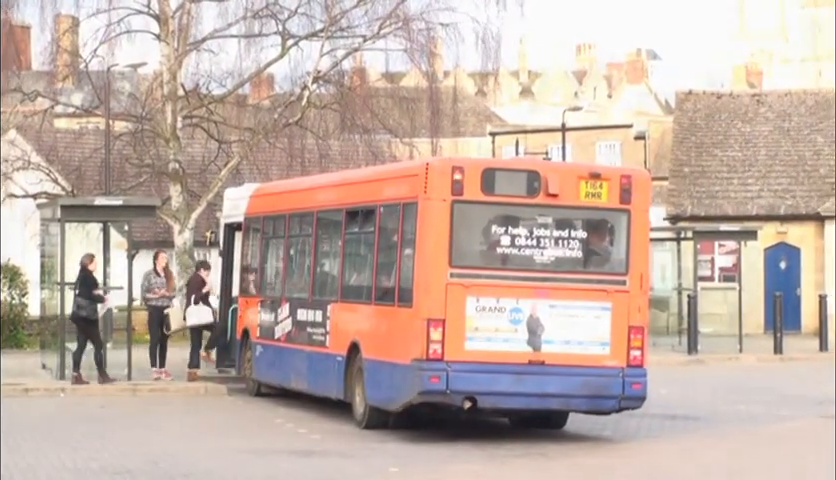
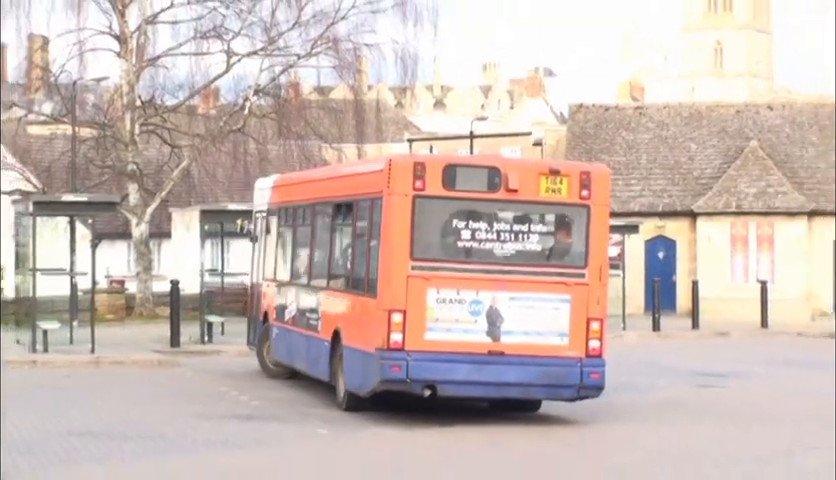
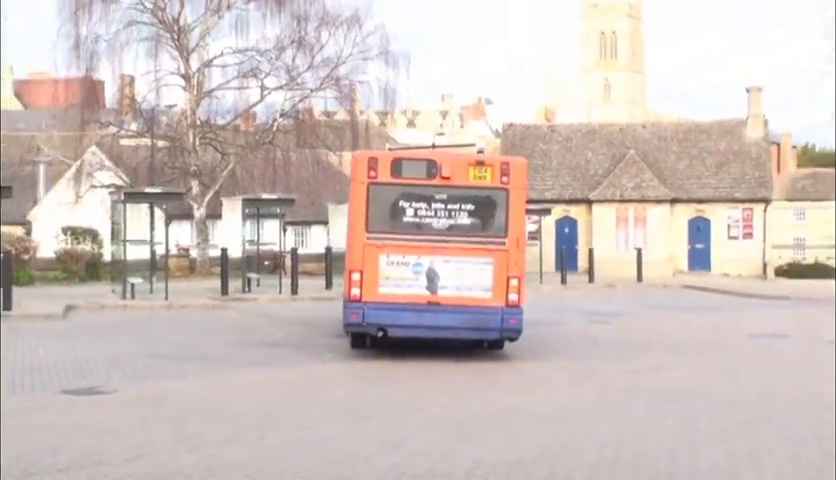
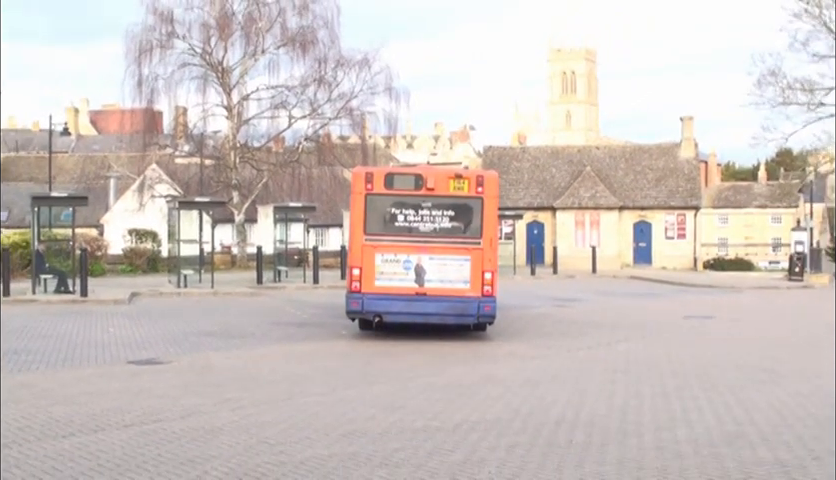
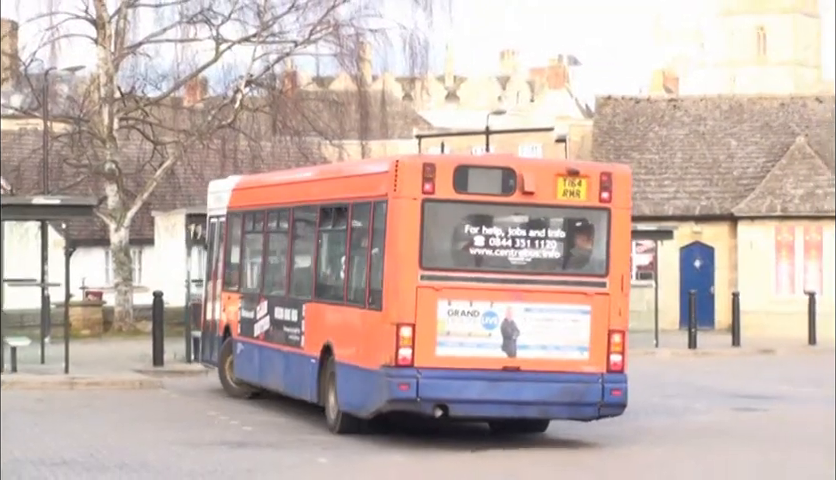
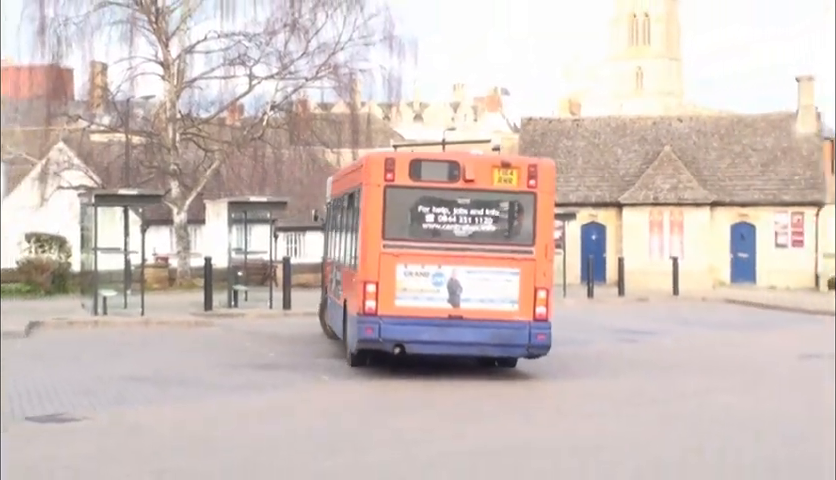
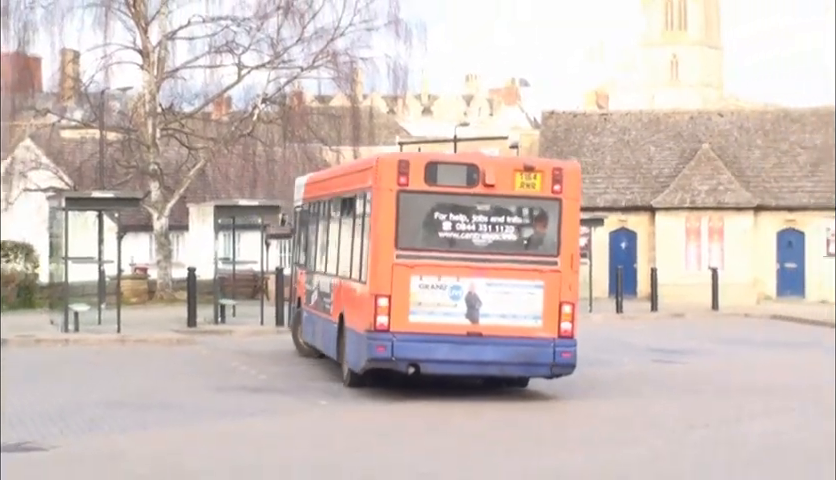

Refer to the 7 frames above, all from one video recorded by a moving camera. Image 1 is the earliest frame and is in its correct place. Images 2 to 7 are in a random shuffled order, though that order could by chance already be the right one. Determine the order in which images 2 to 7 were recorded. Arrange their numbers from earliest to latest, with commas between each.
5, 2, 7, 6, 3, 4
